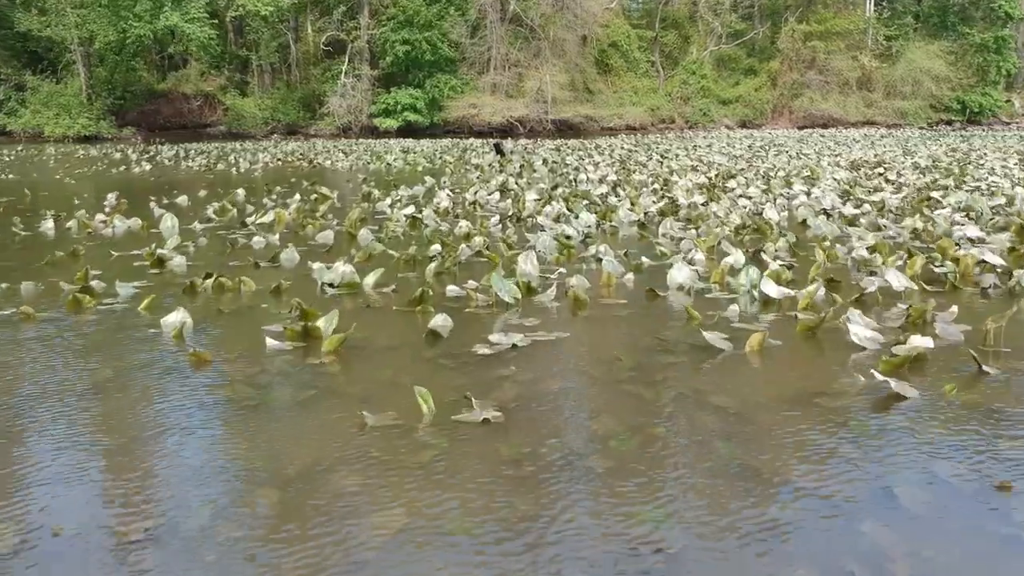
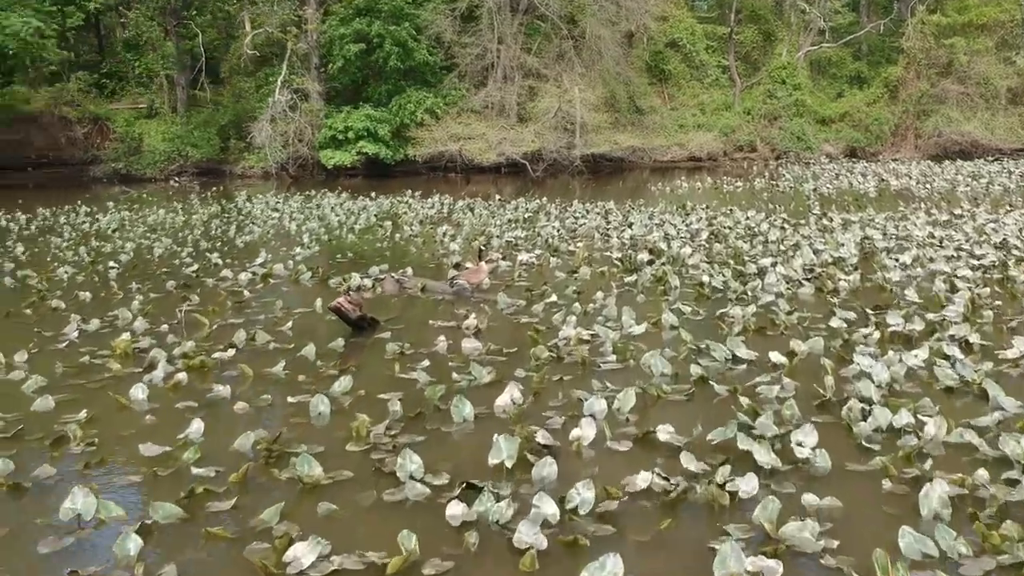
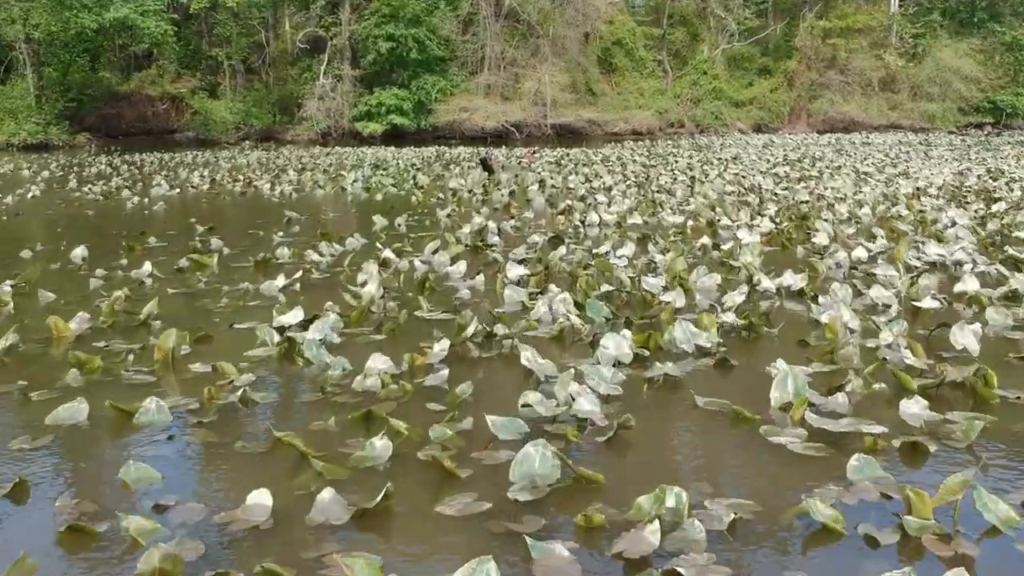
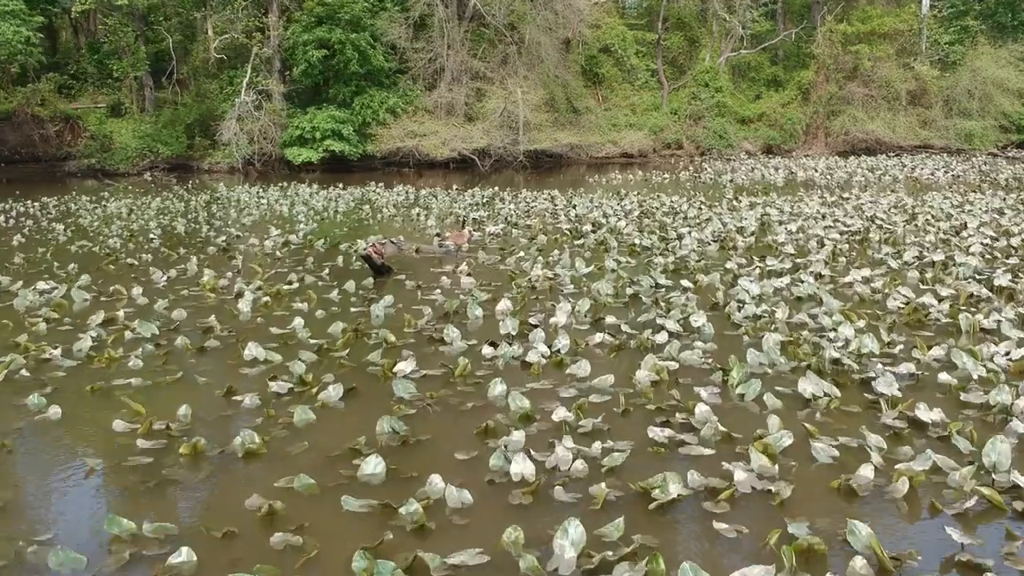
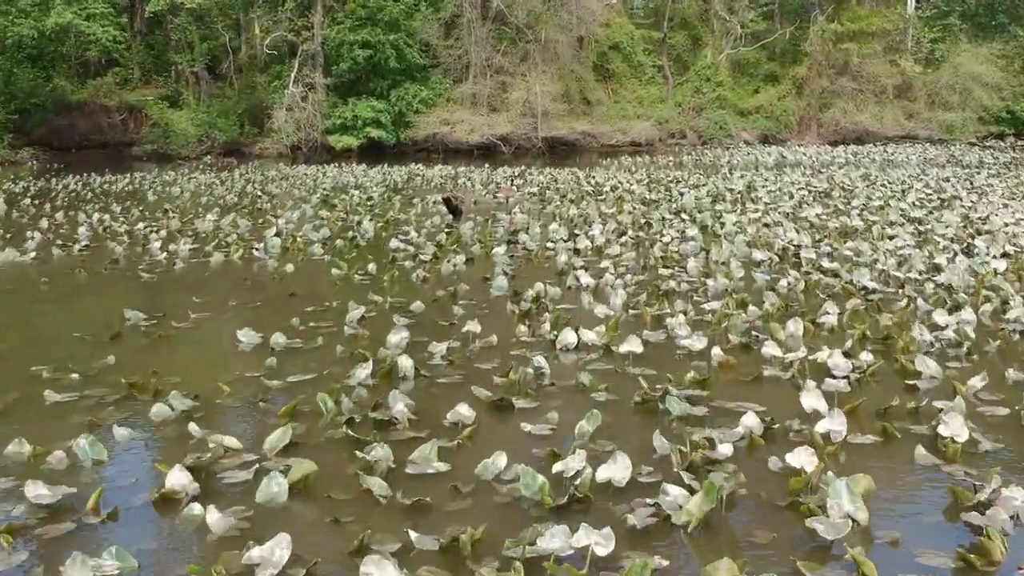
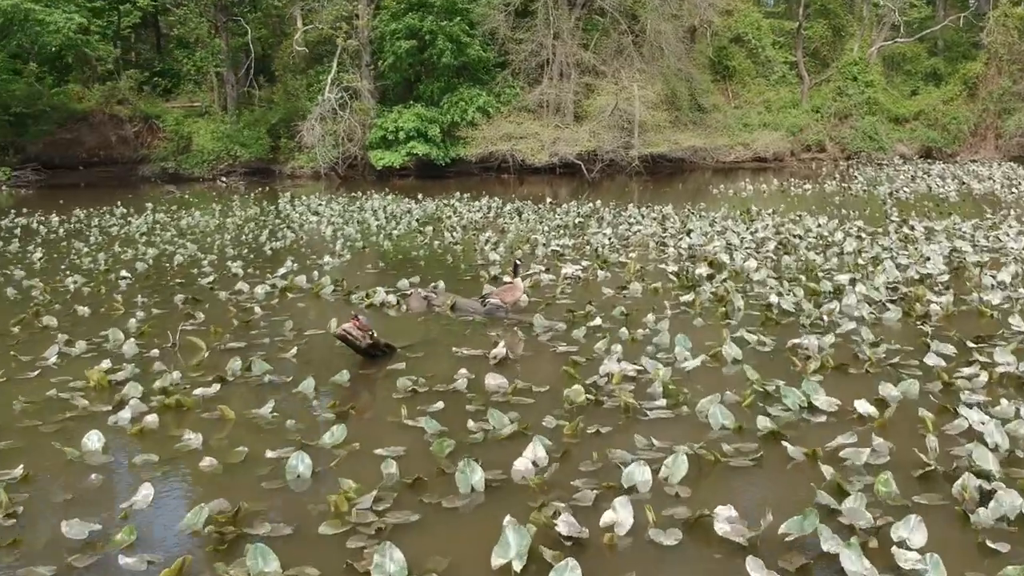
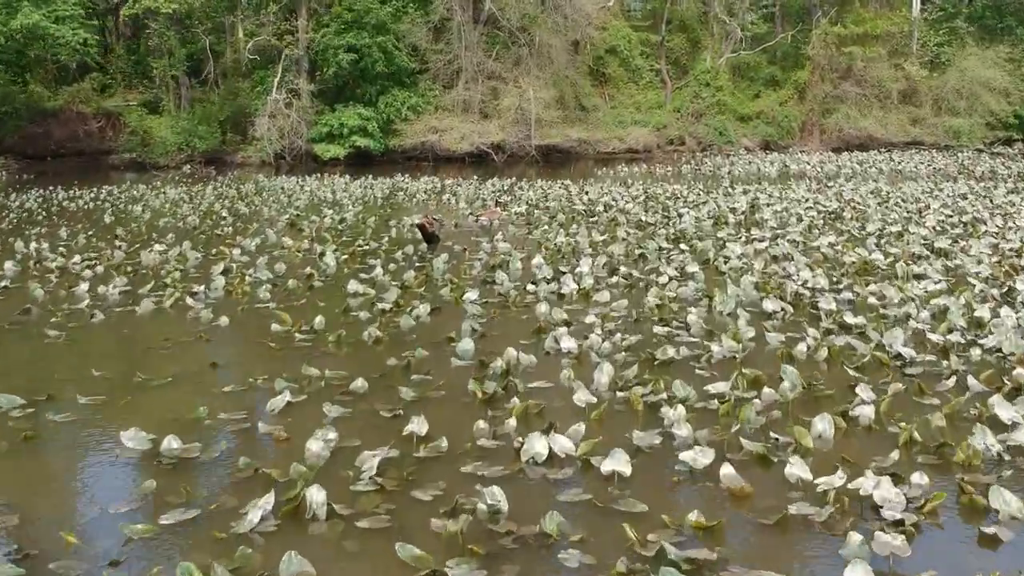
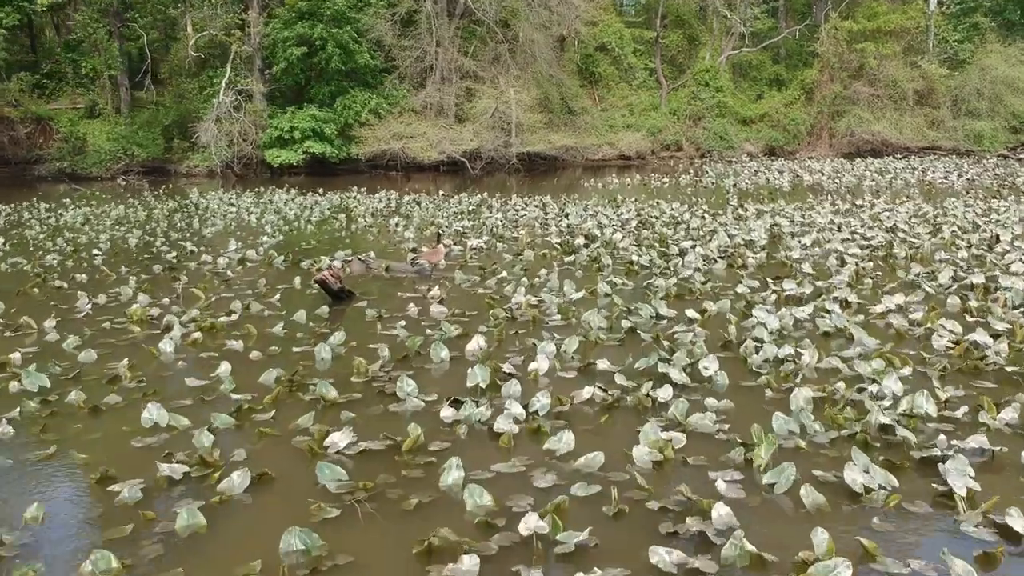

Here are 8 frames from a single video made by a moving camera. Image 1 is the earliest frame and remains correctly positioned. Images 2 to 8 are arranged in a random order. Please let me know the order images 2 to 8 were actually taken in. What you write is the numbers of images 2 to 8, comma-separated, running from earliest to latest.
3, 5, 7, 4, 8, 2, 6
